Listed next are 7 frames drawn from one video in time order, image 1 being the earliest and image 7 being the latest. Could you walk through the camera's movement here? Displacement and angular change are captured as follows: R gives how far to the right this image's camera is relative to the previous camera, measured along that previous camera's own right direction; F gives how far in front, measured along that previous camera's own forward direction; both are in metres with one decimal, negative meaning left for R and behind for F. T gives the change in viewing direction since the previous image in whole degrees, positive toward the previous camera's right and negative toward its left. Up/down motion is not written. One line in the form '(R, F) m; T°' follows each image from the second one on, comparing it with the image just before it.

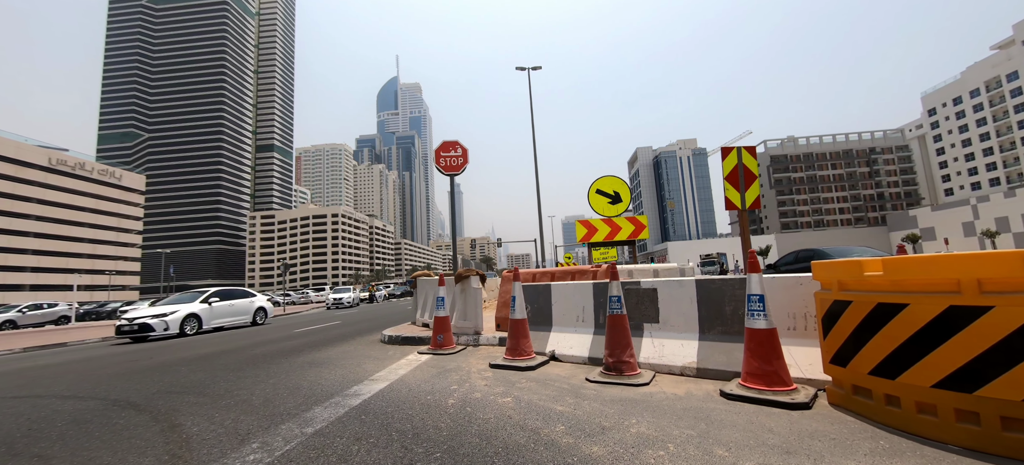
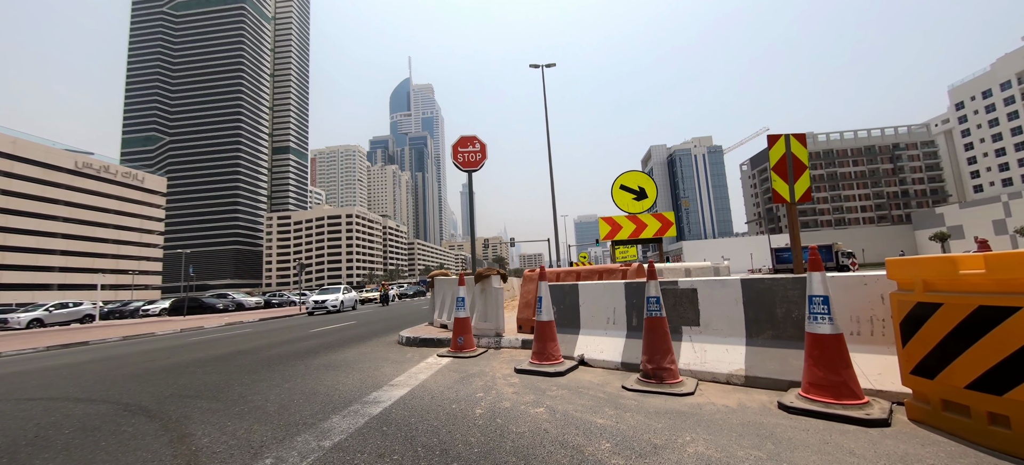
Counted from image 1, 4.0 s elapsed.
(-0.2, +0.3) m; -2°
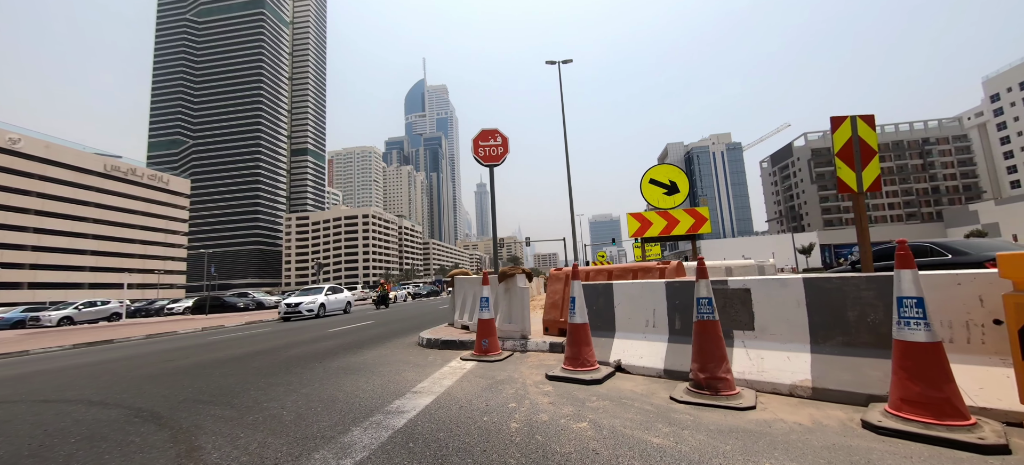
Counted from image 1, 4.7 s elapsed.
(-0.2, +0.4) m; -2°
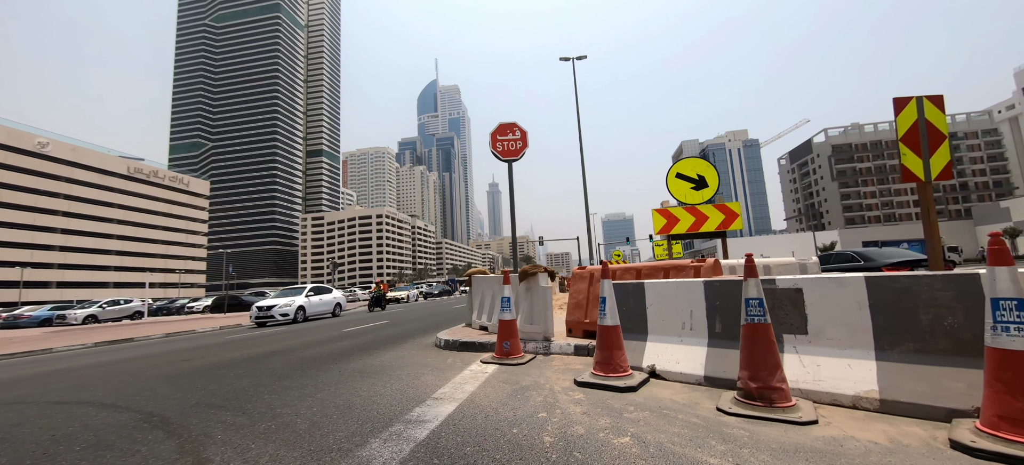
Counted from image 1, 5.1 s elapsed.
(-0.1, +0.3) m; -2°
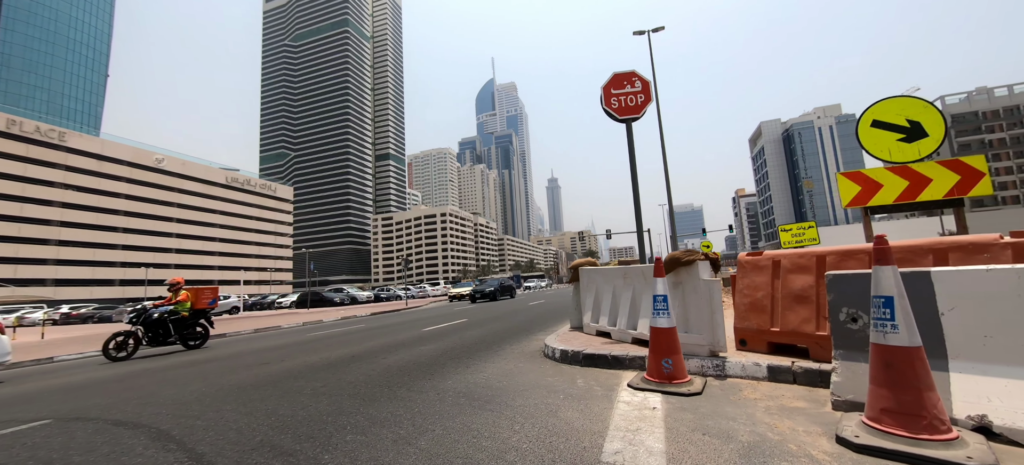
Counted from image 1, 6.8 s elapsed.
(-0.9, +1.5) m; -9°
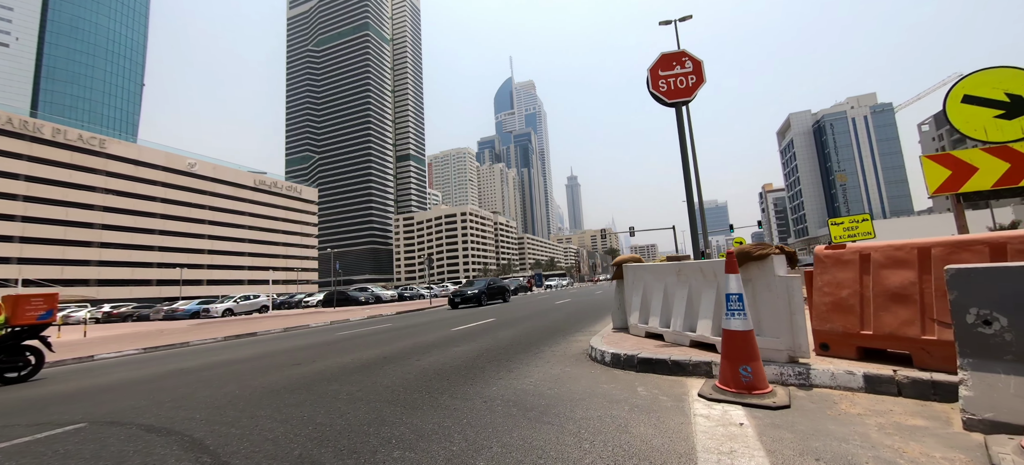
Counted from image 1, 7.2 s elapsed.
(-0.3, +0.4) m; -3°
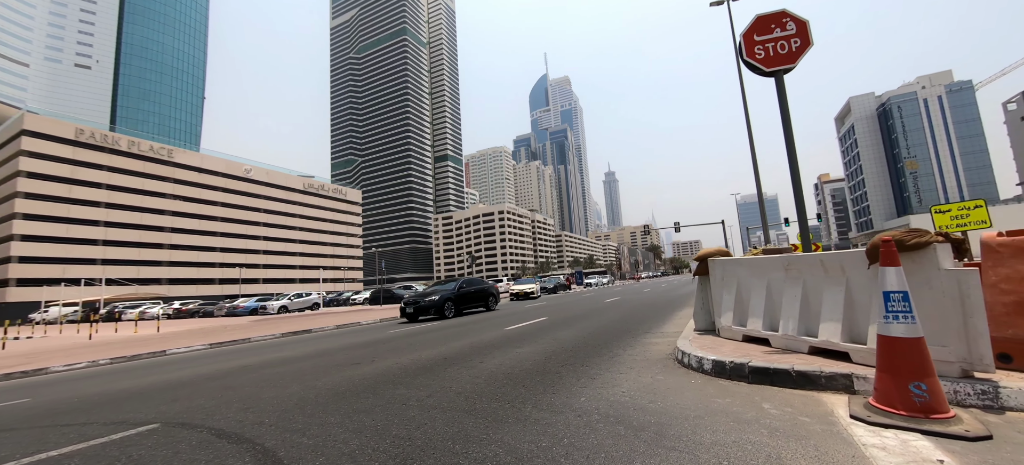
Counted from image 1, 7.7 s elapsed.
(-0.5, +0.5) m; -5°
